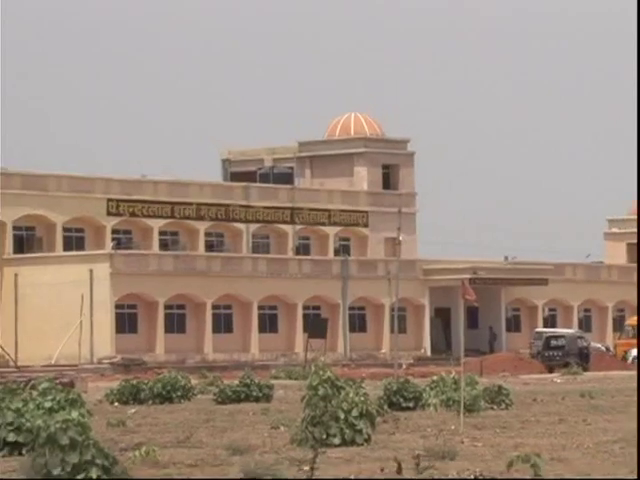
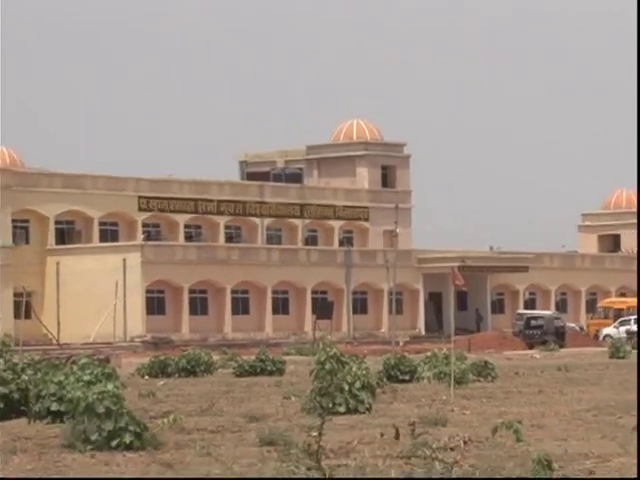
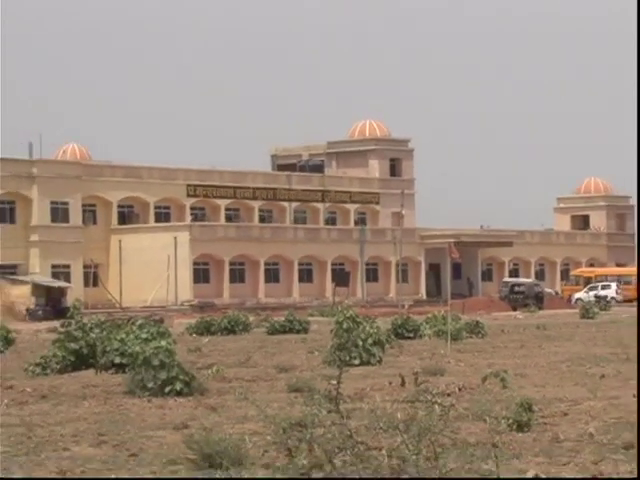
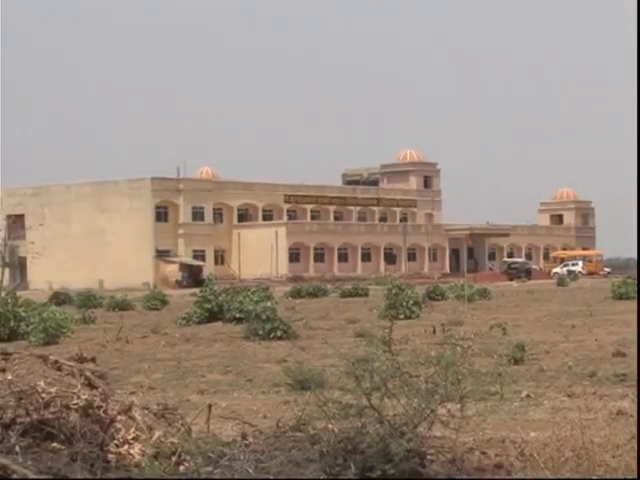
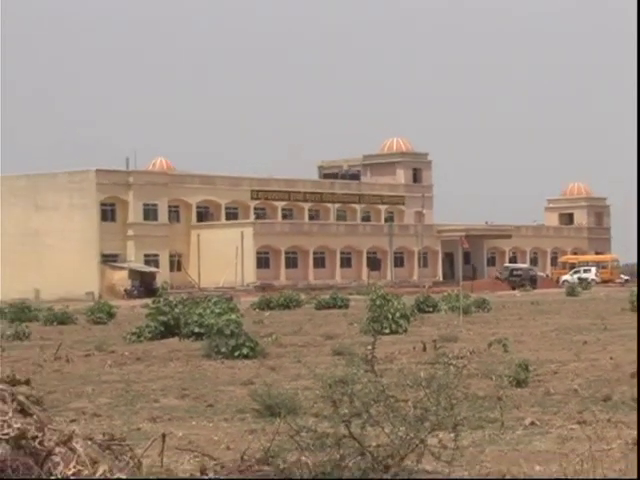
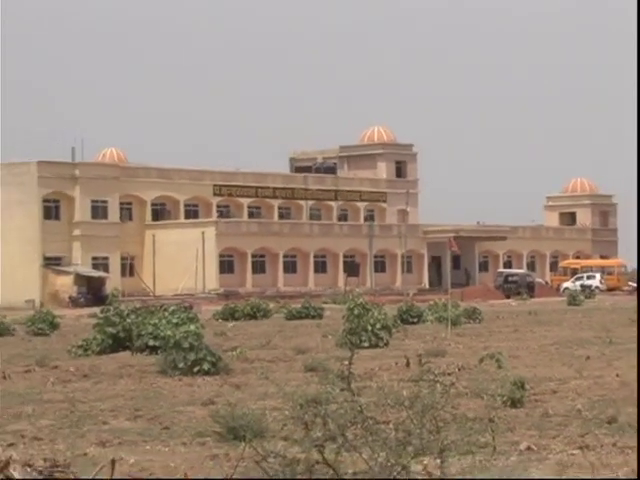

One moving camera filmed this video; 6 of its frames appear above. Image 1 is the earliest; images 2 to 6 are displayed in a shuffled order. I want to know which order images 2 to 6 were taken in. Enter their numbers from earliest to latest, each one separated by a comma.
2, 3, 6, 5, 4
